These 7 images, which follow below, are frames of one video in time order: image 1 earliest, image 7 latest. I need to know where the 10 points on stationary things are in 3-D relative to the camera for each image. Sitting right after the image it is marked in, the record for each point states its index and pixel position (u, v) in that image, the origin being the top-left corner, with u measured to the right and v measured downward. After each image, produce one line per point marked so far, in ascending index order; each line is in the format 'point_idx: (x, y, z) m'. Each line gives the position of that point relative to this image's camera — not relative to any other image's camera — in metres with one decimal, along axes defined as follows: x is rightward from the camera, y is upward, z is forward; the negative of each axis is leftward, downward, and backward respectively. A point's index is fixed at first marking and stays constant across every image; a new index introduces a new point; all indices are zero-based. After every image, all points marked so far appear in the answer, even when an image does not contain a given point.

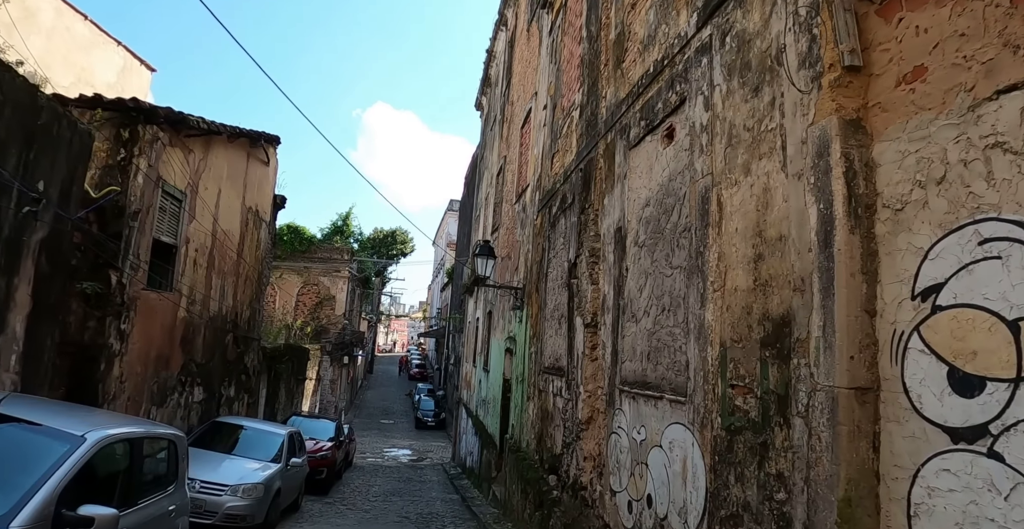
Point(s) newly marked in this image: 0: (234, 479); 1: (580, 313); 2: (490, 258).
0: (-3.9, -3.0, +8.2) m
1: (+0.8, -0.6, +7.3) m
2: (-0.4, +0.1, +11.3) m
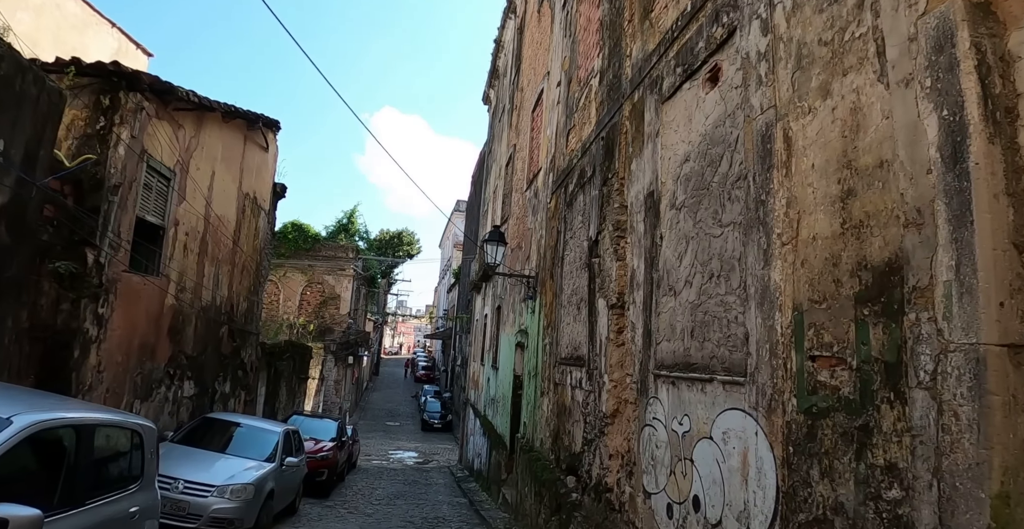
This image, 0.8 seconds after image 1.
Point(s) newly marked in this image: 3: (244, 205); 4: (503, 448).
0: (-3.7, -2.7, +7.5) m
1: (+1.0, -0.3, +6.5) m
2: (-0.2, +0.4, +10.6) m
3: (-5.4, +1.2, +12.0) m
4: (-0.2, -3.8, +12.4) m
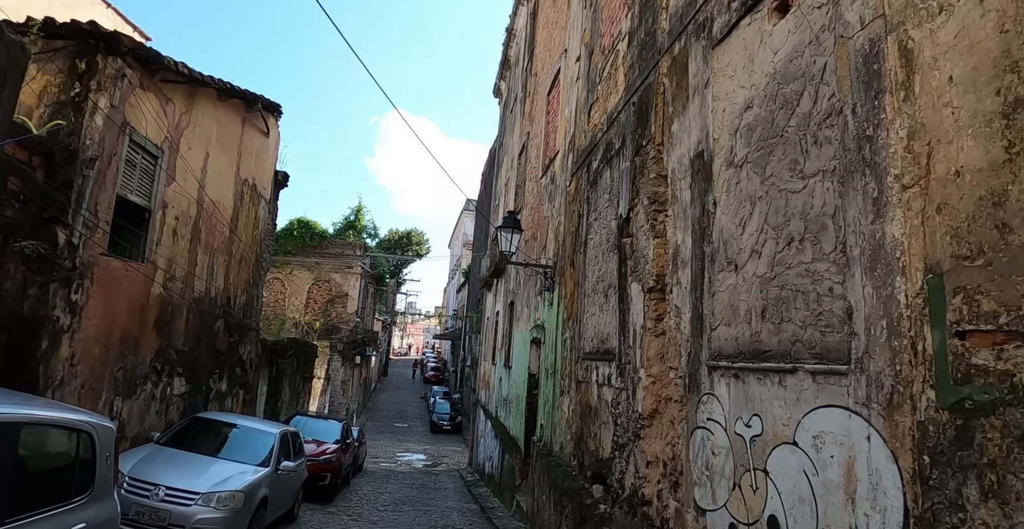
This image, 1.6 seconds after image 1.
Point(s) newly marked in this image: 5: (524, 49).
0: (-3.5, -2.5, +6.7) m
1: (+1.2, -0.1, +5.7) m
2: (+0.1, +0.5, +9.8) m
3: (-5.1, +1.4, +11.3) m
4: (+0.1, -3.6, +11.6) m
5: (+0.4, +6.8, +18.7) m
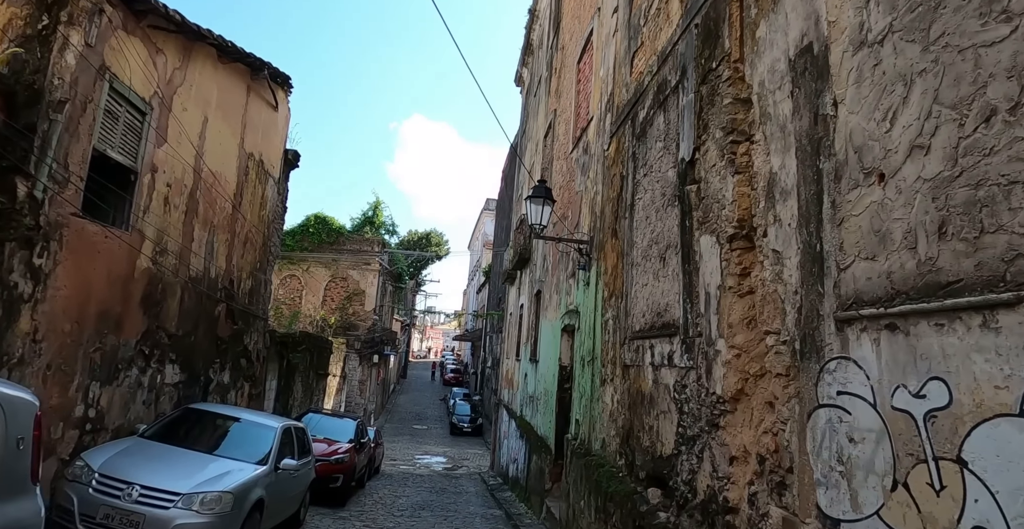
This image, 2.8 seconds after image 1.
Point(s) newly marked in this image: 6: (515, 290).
0: (-3.1, -2.1, +5.7) m
1: (+1.5, +0.3, +4.6) m
2: (+0.5, +0.9, +8.7) m
3: (-4.6, +1.7, +10.4) m
4: (+0.6, -3.3, +10.5) m
5: (+1.1, +7.1, +17.6) m
6: (+0.1, -0.8, +18.6) m
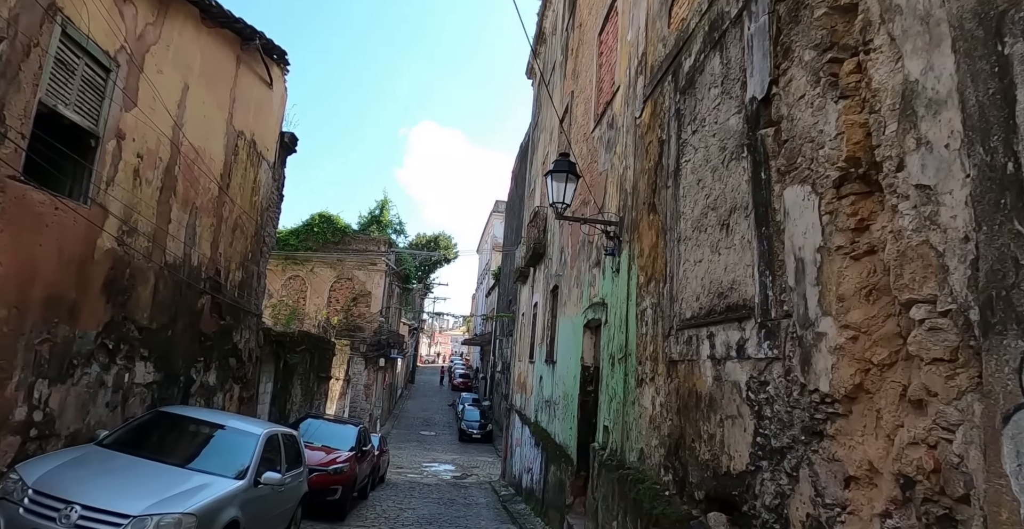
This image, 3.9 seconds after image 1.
0: (-2.9, -1.9, +4.7) m
1: (+1.7, +0.5, +3.5) m
2: (+0.8, +1.1, +7.6) m
3: (-4.4, +1.9, +9.4) m
4: (+0.9, -3.1, +9.4) m
5: (+1.5, +7.2, +16.7) m
6: (+0.5, -0.7, +17.6) m
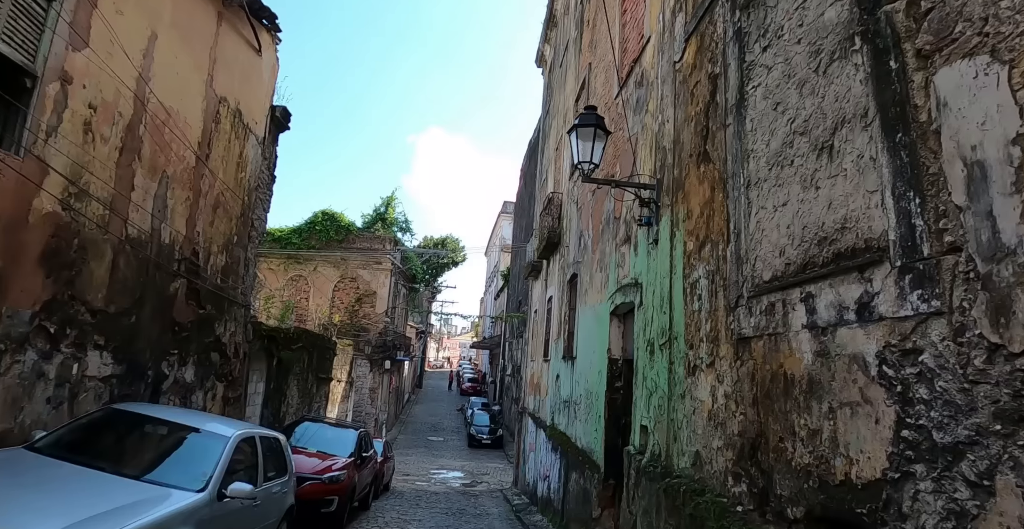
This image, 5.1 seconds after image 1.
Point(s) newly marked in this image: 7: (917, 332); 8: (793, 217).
0: (-2.7, -1.6, +3.6) m
1: (+1.8, +0.9, +2.4) m
2: (+0.9, +1.4, +6.6) m
3: (-4.1, +2.1, +8.4) m
4: (+1.1, -2.8, +8.2) m
5: (+1.7, +7.4, +15.6) m
6: (+0.8, -0.5, +16.5) m
7: (+1.7, -0.3, +2.5) m
8: (+1.7, +0.3, +3.6) m
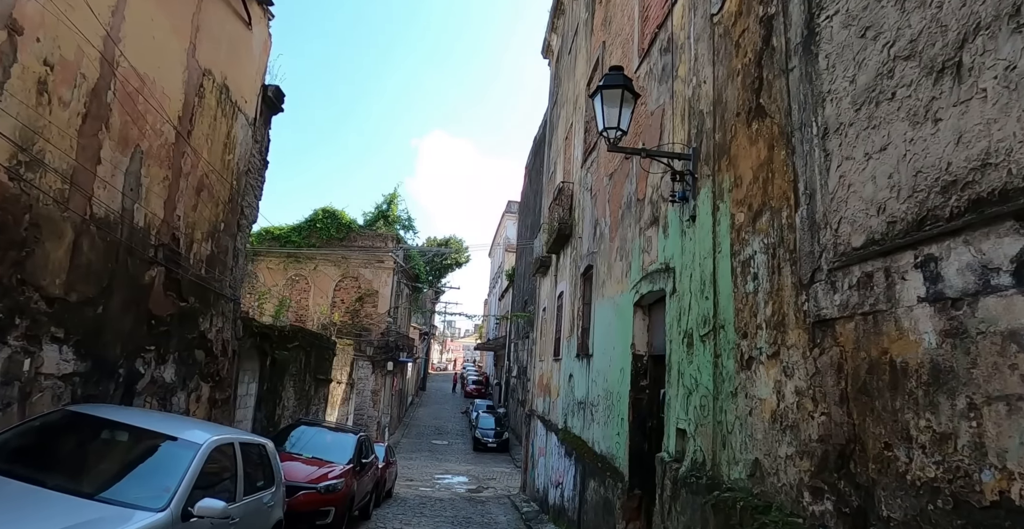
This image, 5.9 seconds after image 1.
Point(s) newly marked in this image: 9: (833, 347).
0: (-2.6, -1.4, +2.9) m
1: (+2.0, +1.1, +1.7) m
2: (+1.1, +1.6, +5.8) m
3: (-4.0, +2.3, +7.7) m
4: (+1.3, -2.7, +7.5) m
5: (+1.9, +7.5, +14.9) m
6: (+1.0, -0.4, +15.7) m
7: (+1.9, -0.1, +1.8) m
8: (+1.8, +0.5, +2.8) m
9: (+1.7, -0.4, +3.2) m
